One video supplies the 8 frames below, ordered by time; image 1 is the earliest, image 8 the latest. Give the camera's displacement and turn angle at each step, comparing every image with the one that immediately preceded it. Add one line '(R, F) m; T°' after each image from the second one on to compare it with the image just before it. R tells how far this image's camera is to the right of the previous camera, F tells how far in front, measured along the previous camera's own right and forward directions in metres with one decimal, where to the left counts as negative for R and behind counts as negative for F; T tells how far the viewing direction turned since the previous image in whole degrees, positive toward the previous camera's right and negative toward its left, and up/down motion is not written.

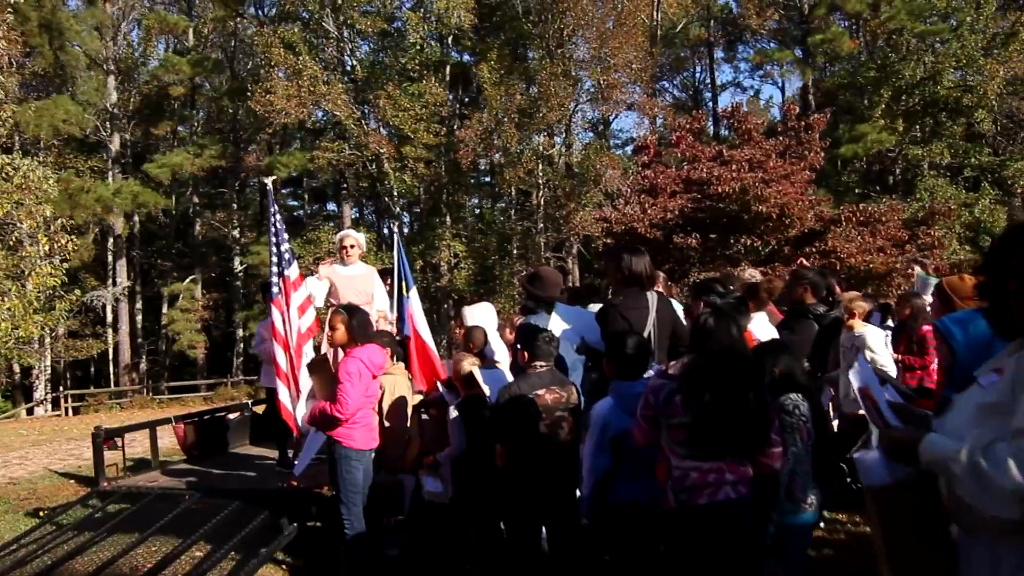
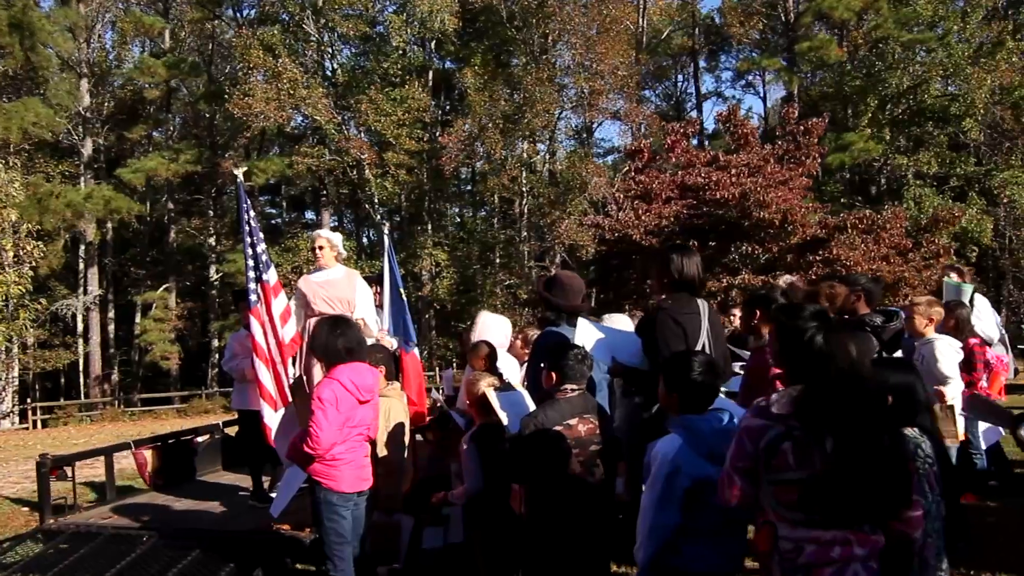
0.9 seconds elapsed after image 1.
(-0.1, +0.6) m; +1°
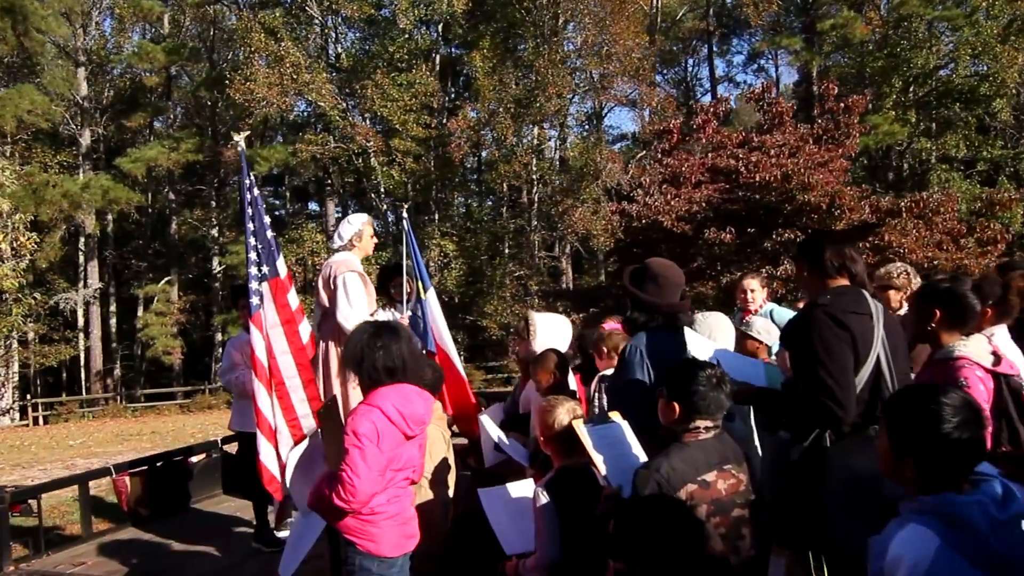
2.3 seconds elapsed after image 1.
(-0.2, +0.9) m; 0°
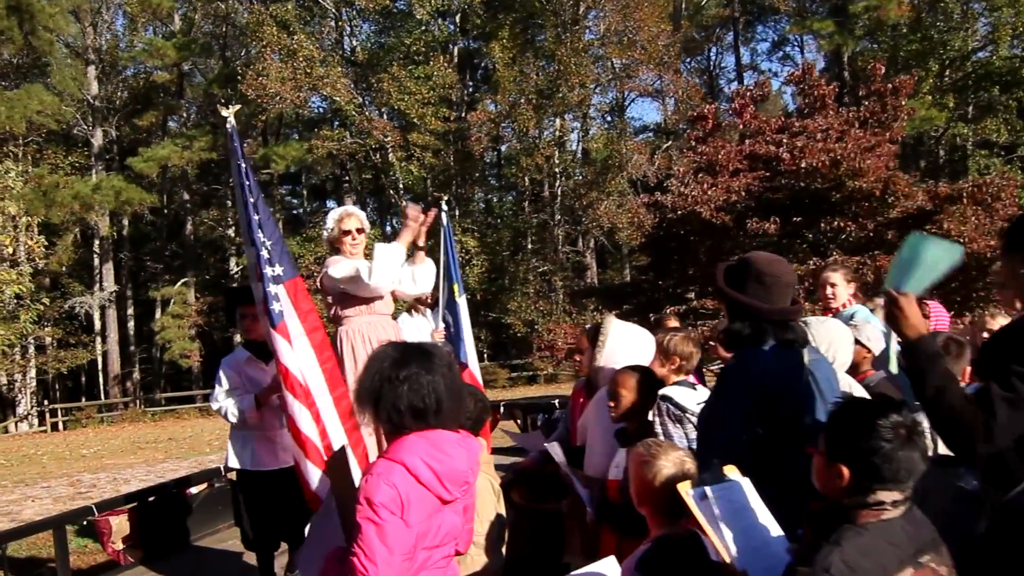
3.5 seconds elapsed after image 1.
(-0.1, +0.8) m; -1°
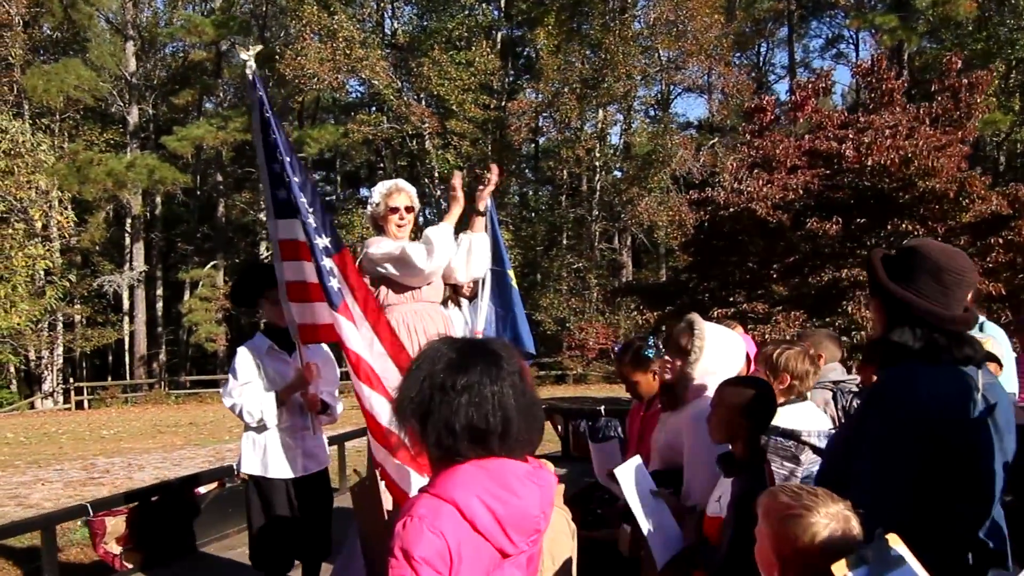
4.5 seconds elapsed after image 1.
(0.0, +0.7) m; -2°
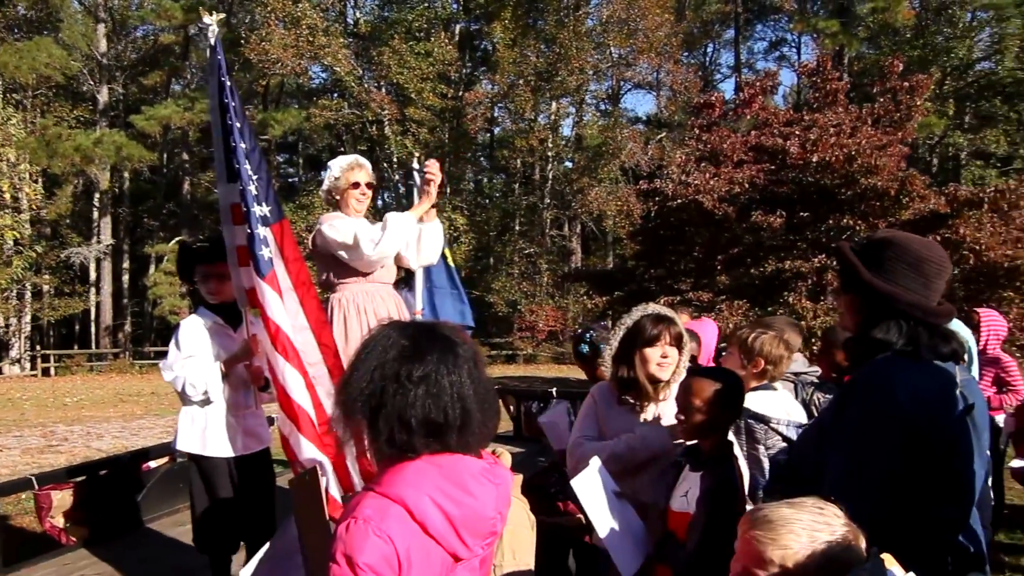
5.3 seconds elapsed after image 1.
(-0.2, -1.1) m; +3°
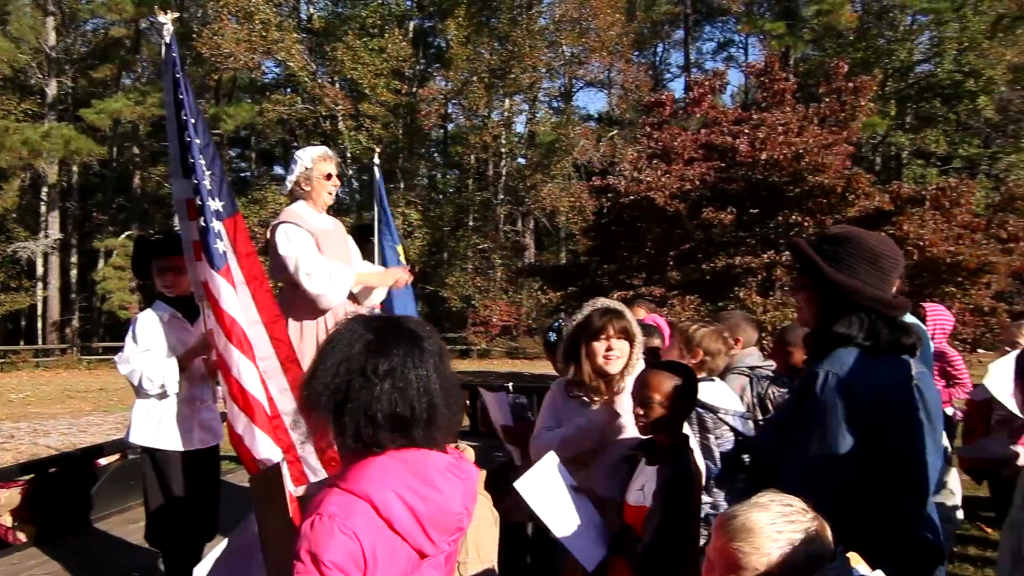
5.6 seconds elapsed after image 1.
(-0.1, -0.3) m; +3°
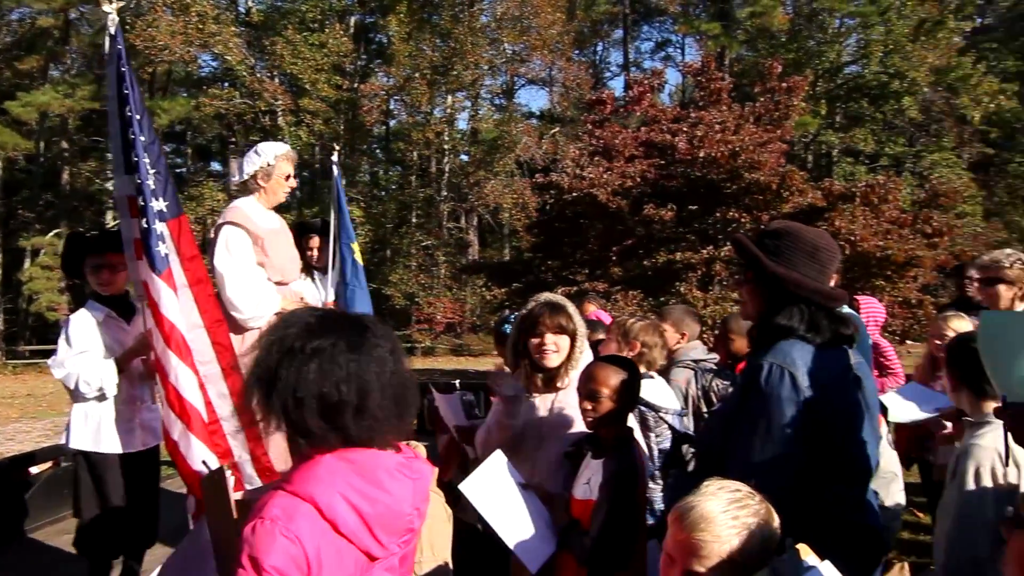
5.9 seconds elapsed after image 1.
(-0.1, 0.0) m; +4°
